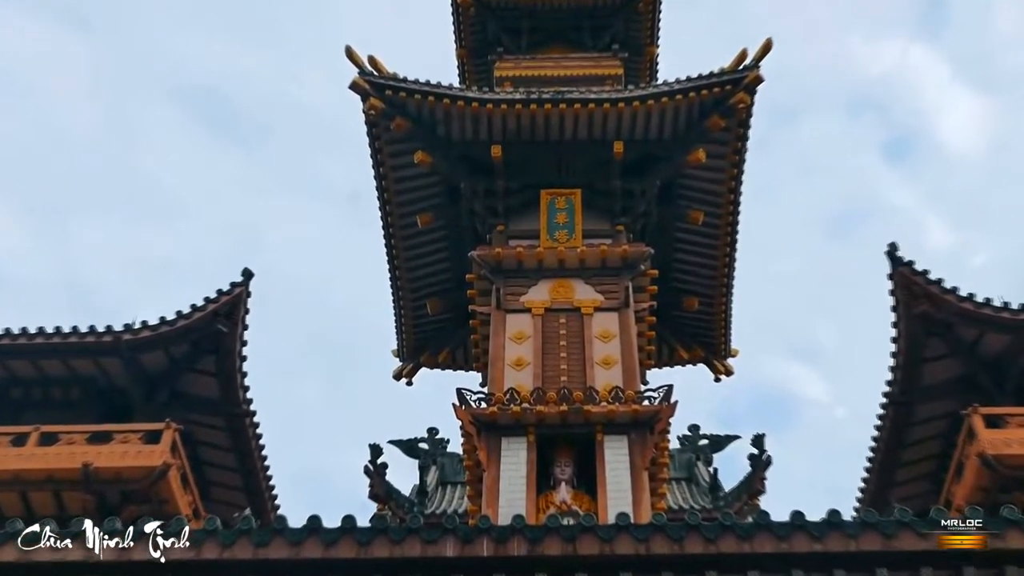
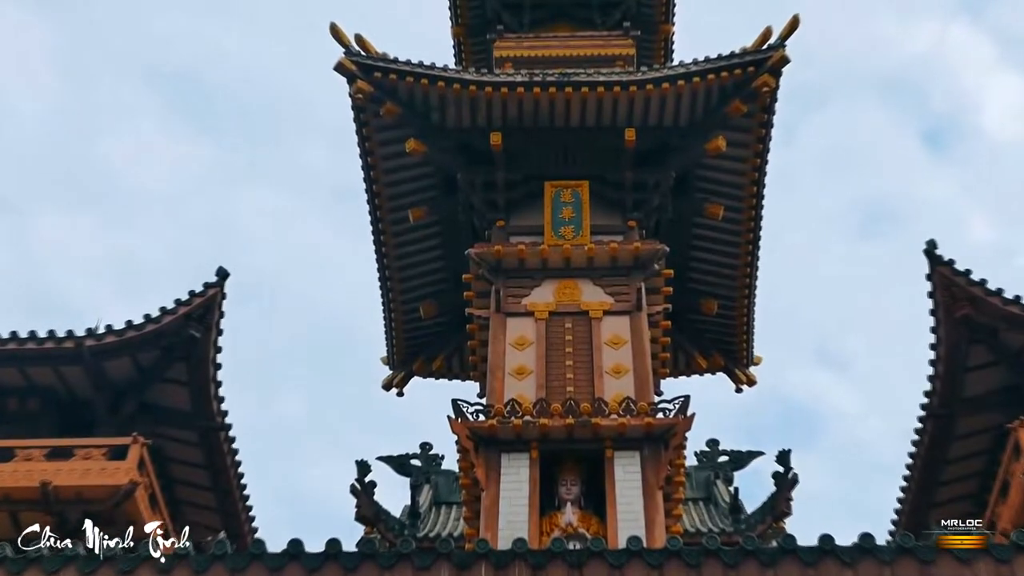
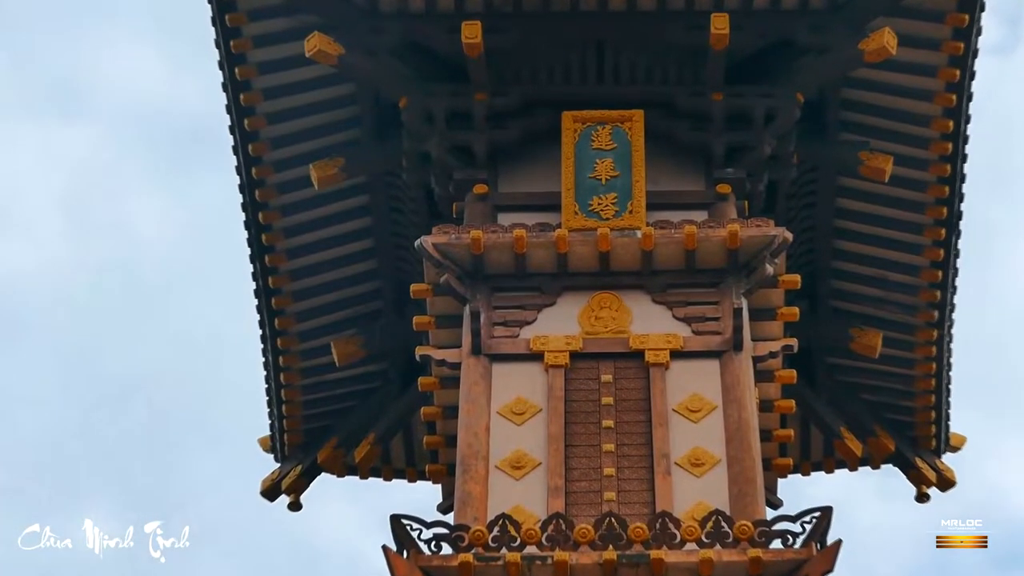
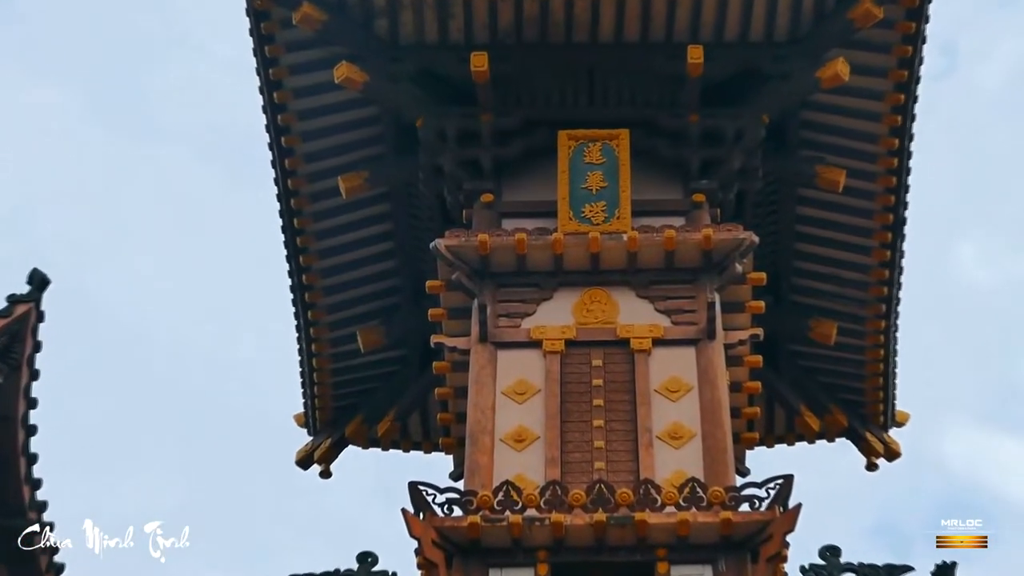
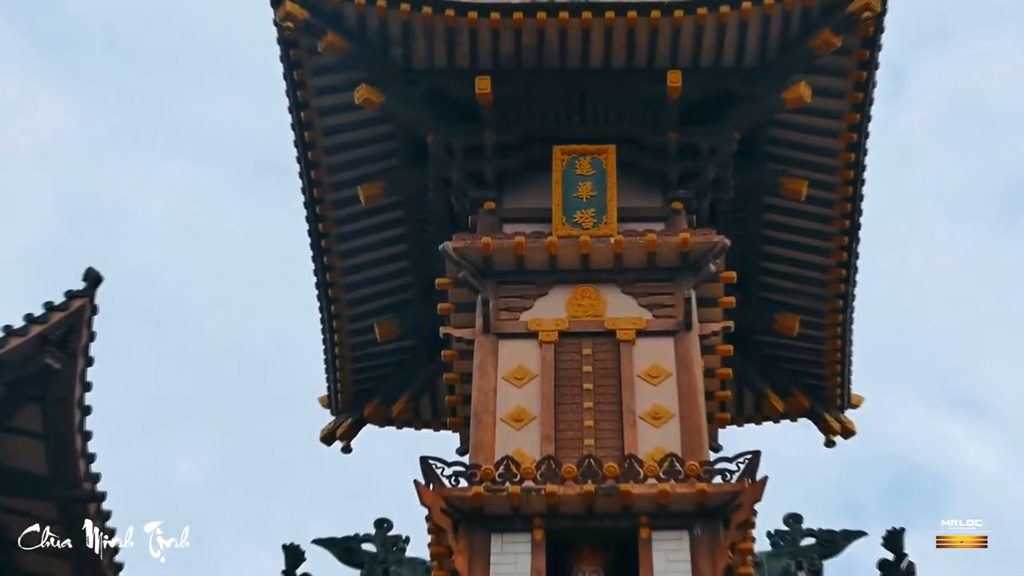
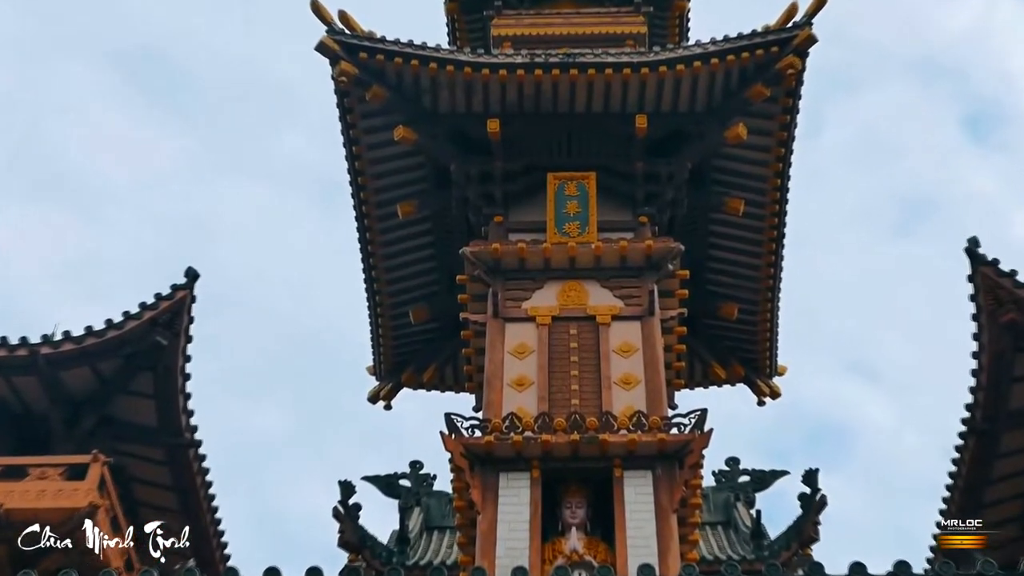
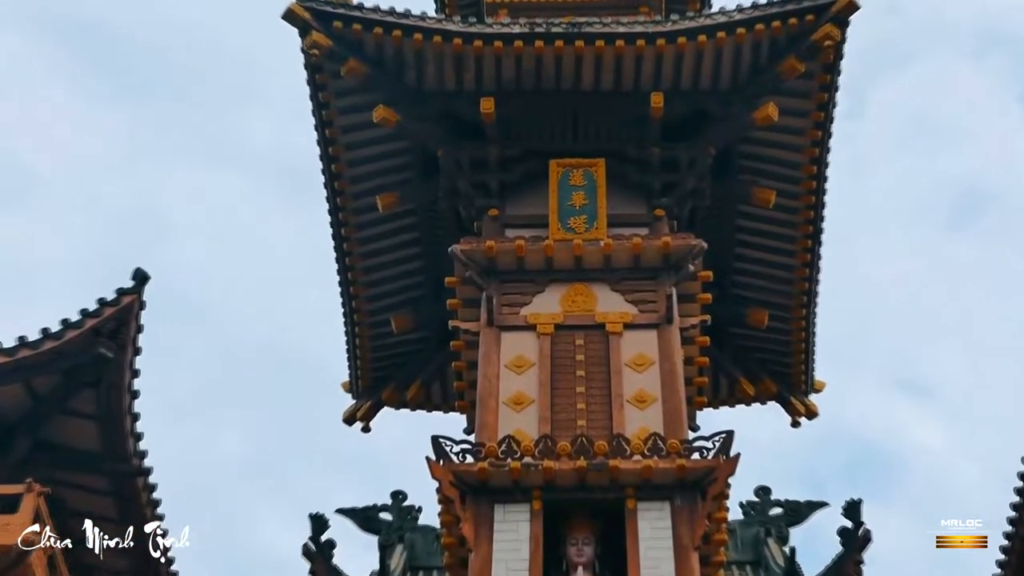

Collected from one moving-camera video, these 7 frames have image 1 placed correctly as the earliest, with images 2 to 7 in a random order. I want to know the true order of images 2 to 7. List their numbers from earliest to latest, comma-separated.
2, 6, 7, 5, 4, 3
